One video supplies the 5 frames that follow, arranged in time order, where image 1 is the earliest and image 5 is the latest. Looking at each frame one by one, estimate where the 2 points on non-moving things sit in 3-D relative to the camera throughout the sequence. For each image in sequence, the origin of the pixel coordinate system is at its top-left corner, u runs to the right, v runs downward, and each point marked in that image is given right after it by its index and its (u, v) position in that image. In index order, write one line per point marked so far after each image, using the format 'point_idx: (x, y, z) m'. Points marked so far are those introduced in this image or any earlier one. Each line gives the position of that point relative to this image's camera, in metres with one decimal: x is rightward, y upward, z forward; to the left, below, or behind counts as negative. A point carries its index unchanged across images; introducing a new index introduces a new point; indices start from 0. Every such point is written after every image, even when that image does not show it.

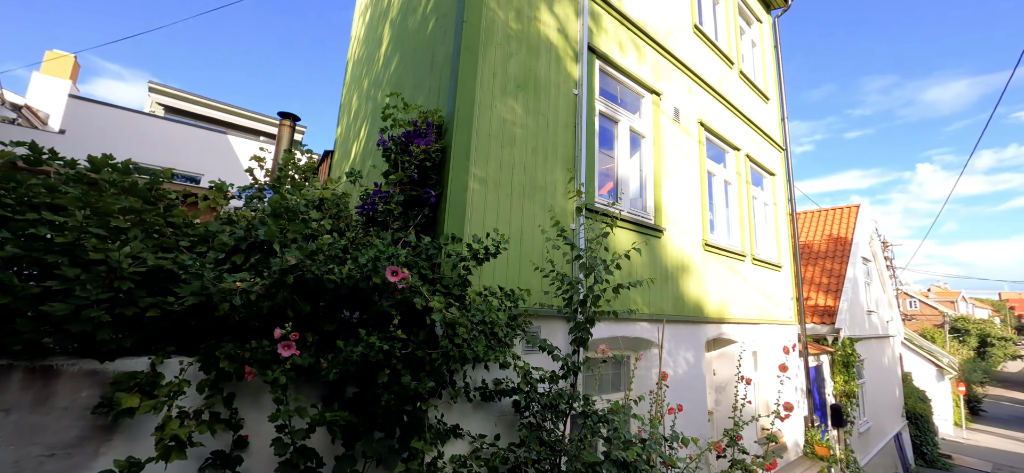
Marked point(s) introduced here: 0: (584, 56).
0: (+0.6, +1.4, +3.9) m
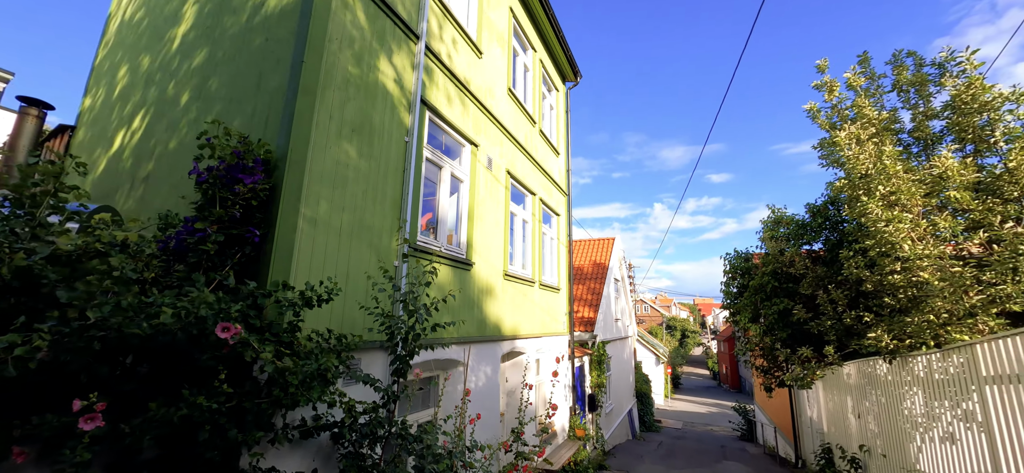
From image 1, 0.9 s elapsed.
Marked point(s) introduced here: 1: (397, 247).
0: (-0.8, +1.2, +4.1) m
1: (-1.0, -0.1, +3.9) m
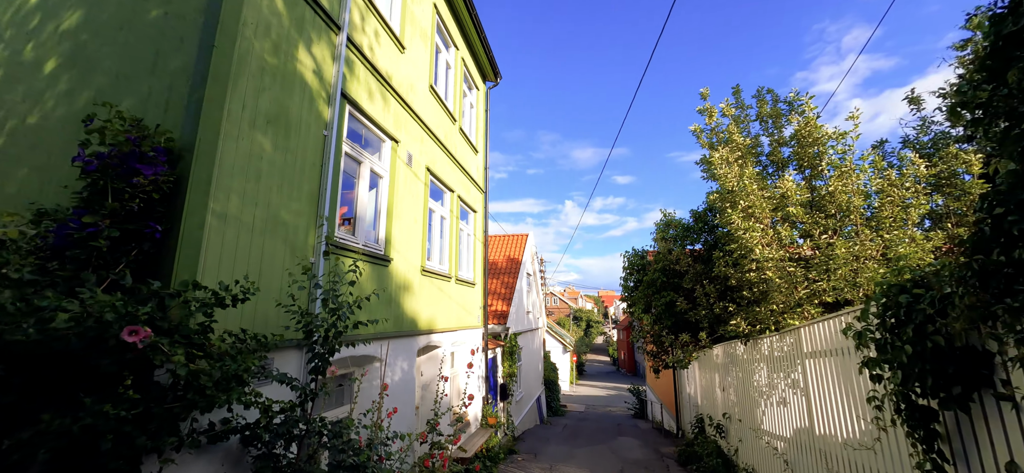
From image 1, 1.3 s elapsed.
0: (-1.6, +1.2, +4.1) m
1: (-1.6, 0.0, +3.8) m
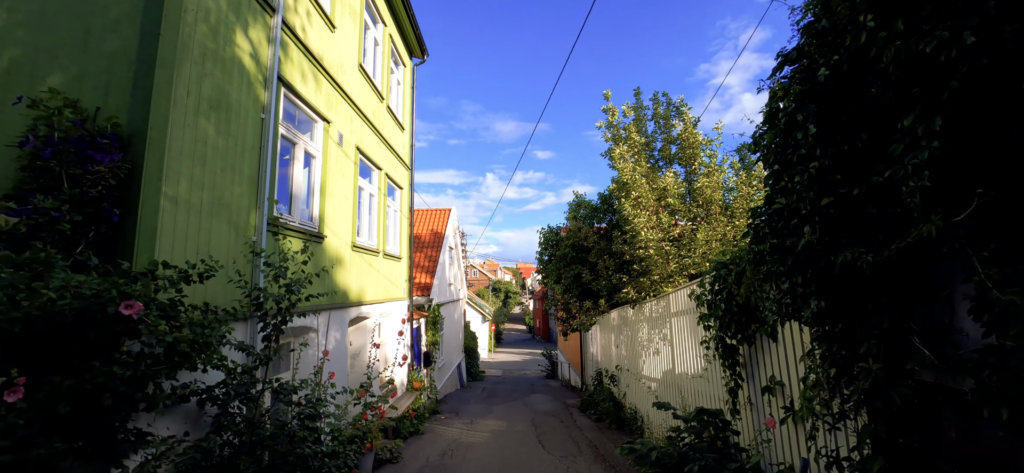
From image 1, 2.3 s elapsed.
0: (-2.2, +1.4, +4.3) m
1: (-2.2, +0.1, +4.1) m
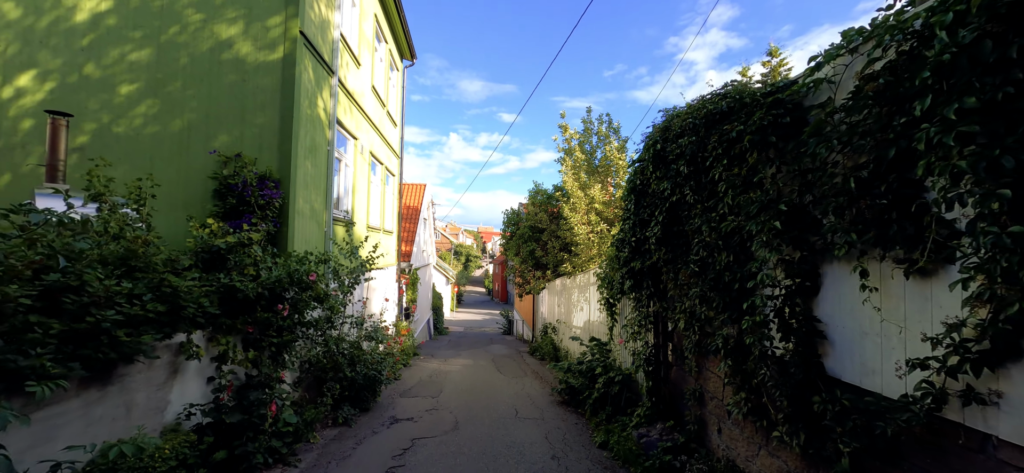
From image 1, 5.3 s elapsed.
0: (-2.5, +1.5, +6.5) m
1: (-2.5, +0.2, +6.4) m
